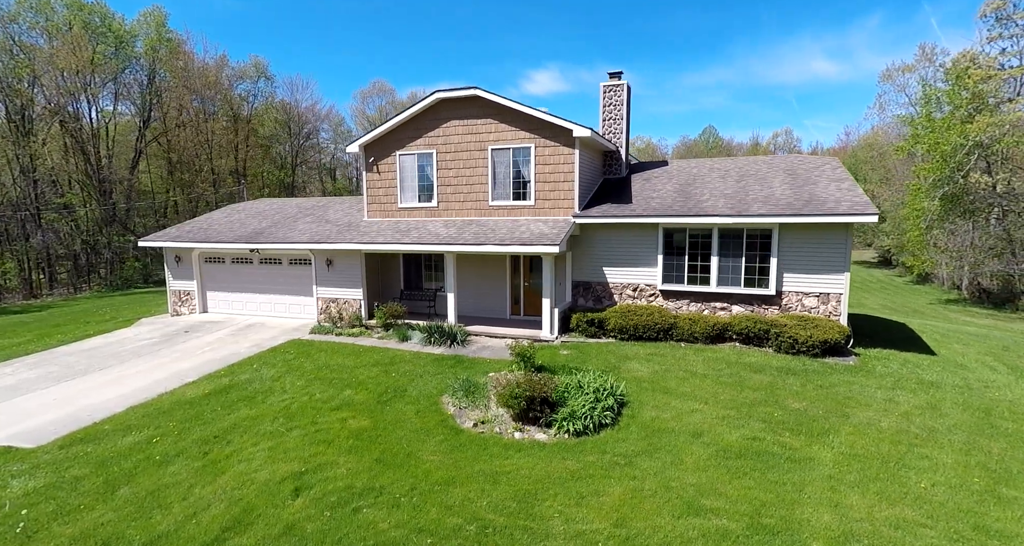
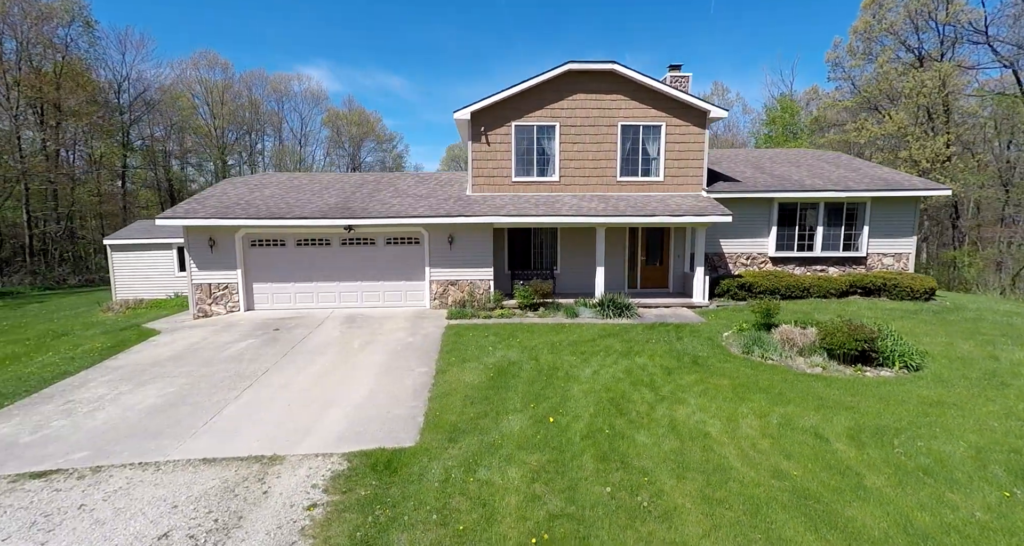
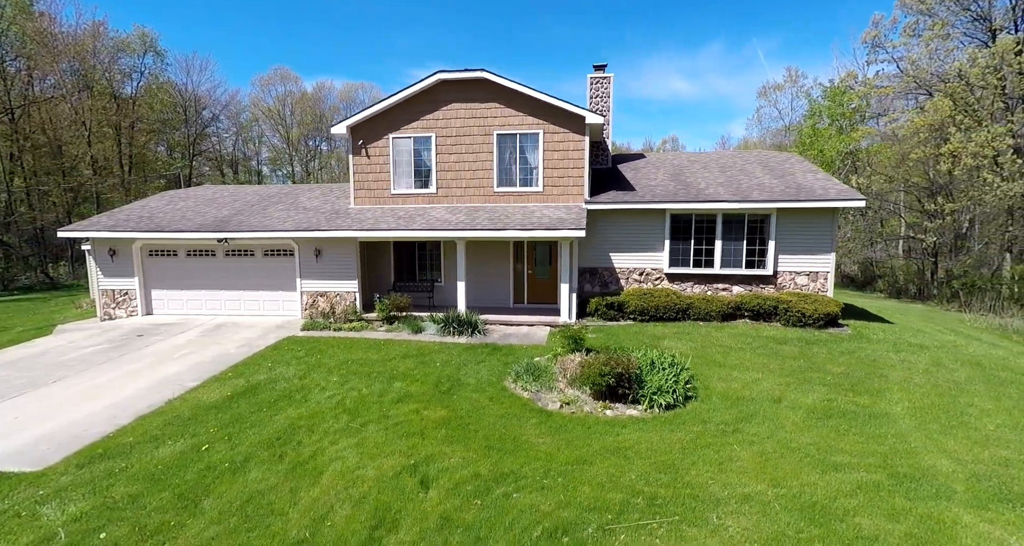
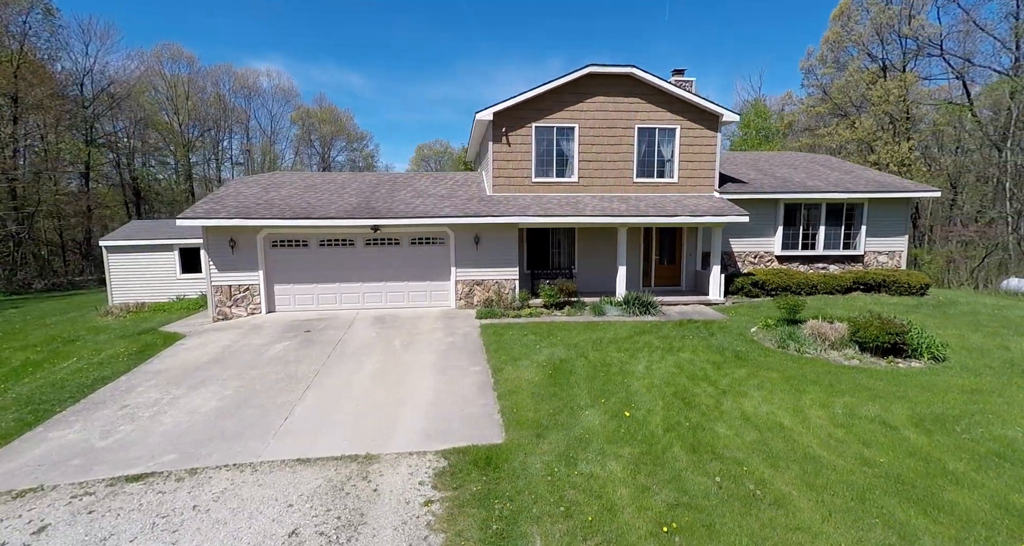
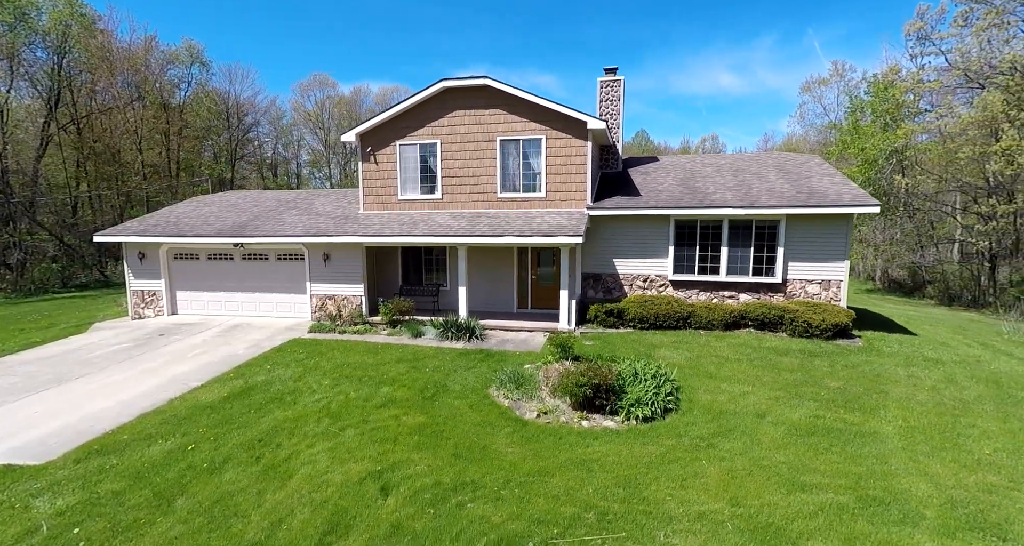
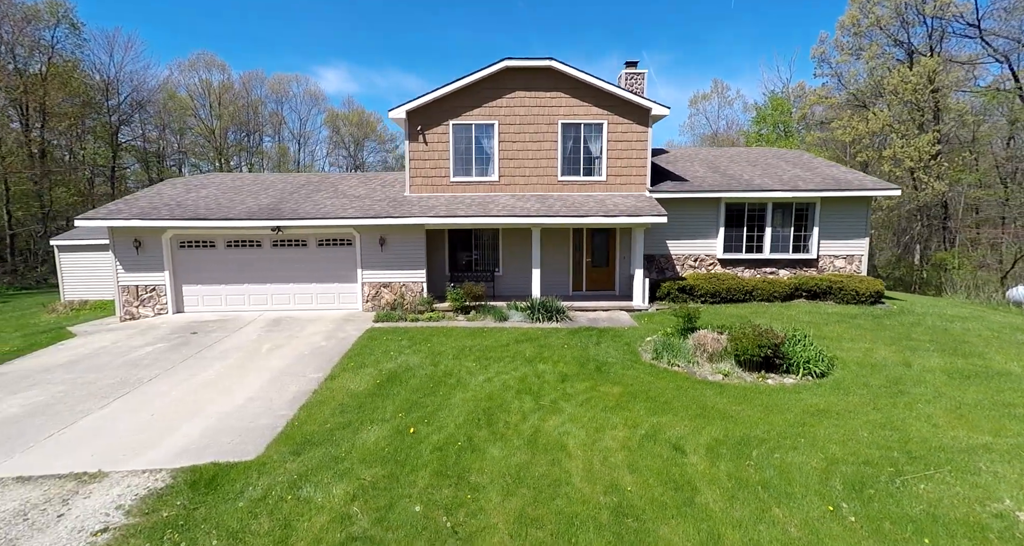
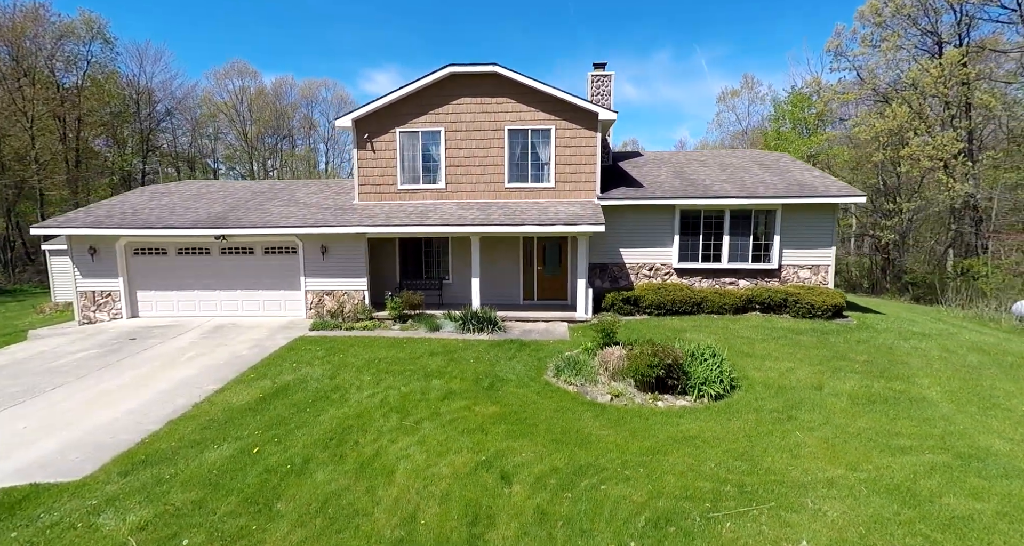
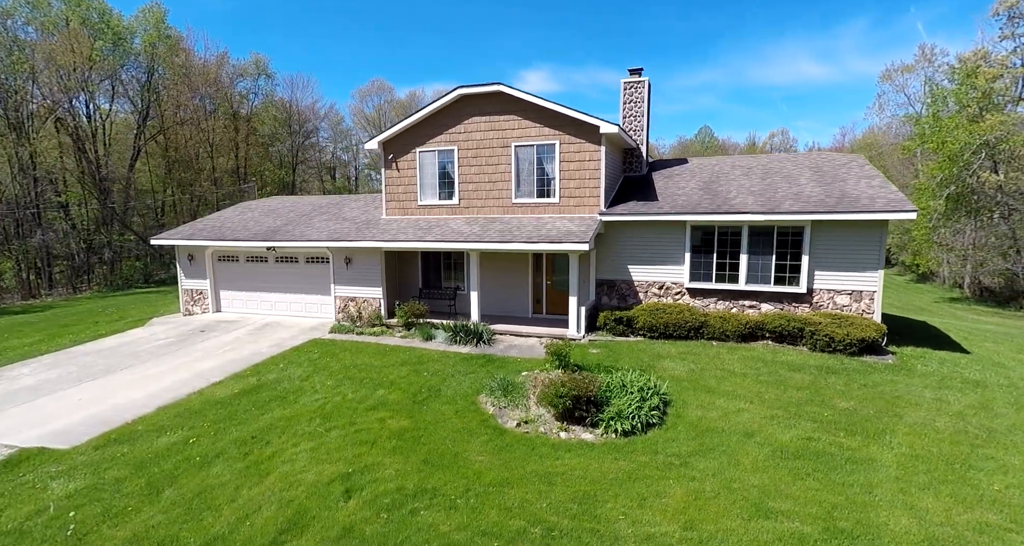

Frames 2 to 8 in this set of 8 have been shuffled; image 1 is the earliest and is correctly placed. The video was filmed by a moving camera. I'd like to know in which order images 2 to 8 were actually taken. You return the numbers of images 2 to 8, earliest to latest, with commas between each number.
8, 5, 3, 7, 6, 2, 4
